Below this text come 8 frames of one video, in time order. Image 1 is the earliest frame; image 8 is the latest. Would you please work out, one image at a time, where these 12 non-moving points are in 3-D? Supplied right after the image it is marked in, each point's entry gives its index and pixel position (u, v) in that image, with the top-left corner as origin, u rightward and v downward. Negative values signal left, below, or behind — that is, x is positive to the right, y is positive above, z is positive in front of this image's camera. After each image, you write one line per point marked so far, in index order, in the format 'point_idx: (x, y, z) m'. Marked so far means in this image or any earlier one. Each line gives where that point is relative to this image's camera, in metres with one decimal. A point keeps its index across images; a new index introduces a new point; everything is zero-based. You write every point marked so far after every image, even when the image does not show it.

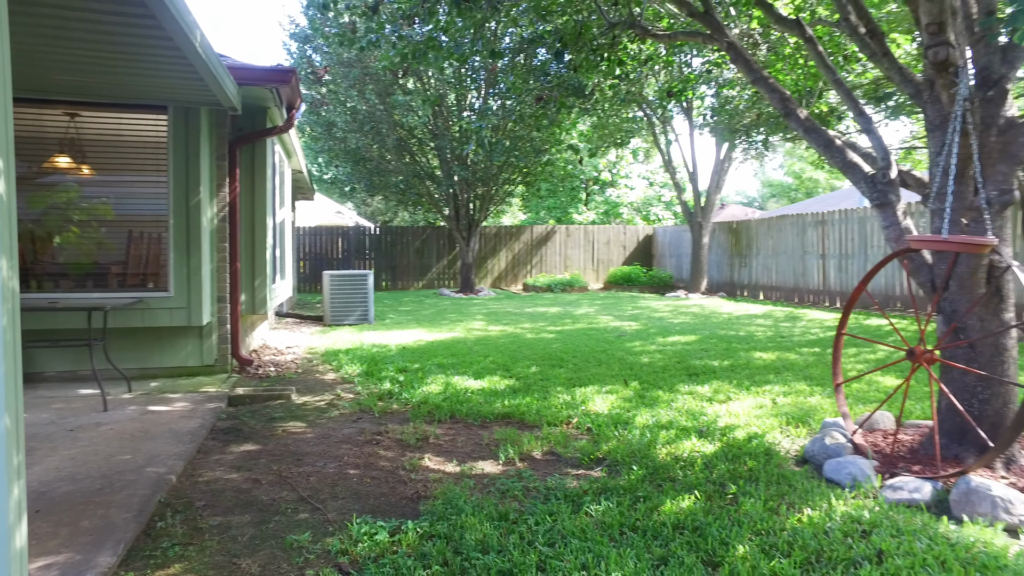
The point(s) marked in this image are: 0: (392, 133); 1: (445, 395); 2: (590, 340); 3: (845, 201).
0: (-1.9, +2.5, +10.7) m
1: (-0.4, -0.6, +3.9) m
2: (+0.7, -0.5, +6.3) m
3: (+9.7, +2.5, +19.1) m
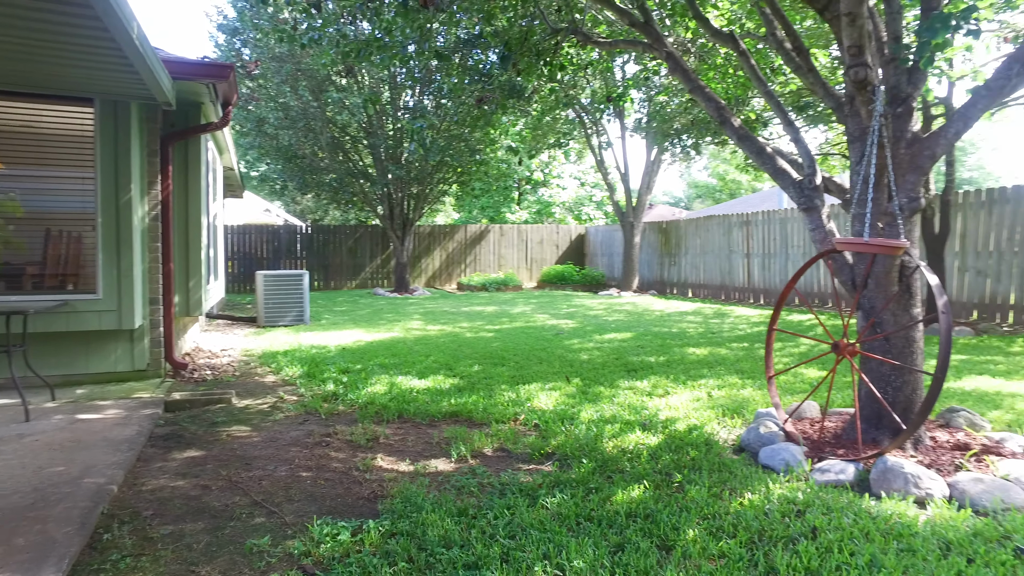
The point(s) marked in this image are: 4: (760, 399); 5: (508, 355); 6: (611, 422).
0: (-2.9, +2.5, +10.5) m
1: (-0.7, -0.6, +3.9) m
2: (+0.2, -0.5, +6.4) m
3: (+7.7, +2.6, +20.1) m
4: (+1.4, -0.6, +3.8) m
5: (0.0, -0.5, +5.5) m
6: (+0.5, -0.7, +3.4) m
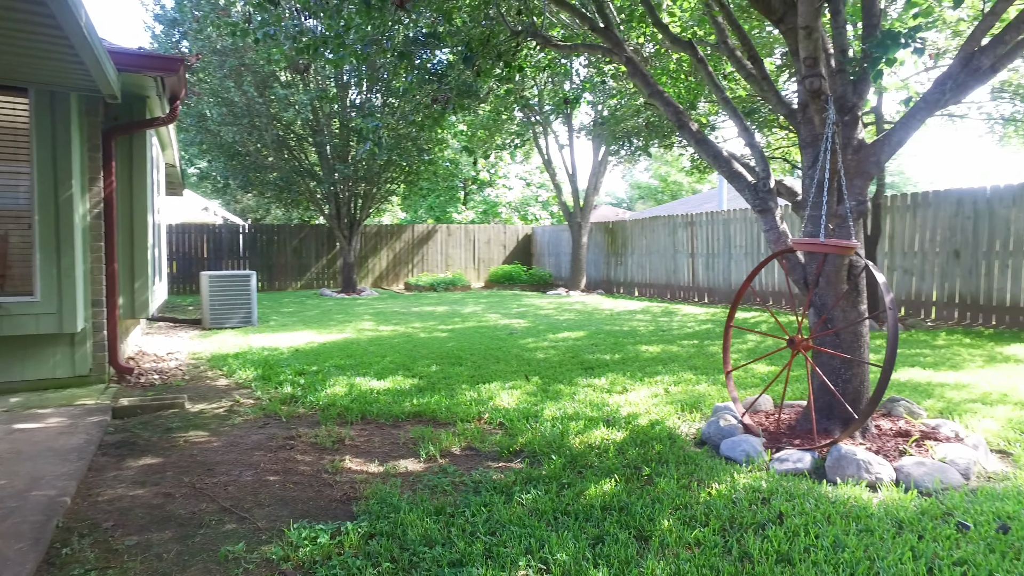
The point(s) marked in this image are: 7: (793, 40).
0: (-3.7, +2.5, +10.3) m
1: (-0.9, -0.6, +3.9) m
2: (-0.3, -0.5, +6.5) m
3: (+6.0, +2.6, +20.7) m
4: (+1.2, -0.6, +3.9) m
5: (-0.4, -0.5, +5.5) m
6: (+0.3, -0.7, +3.5) m
7: (+1.2, +1.0, +2.8) m
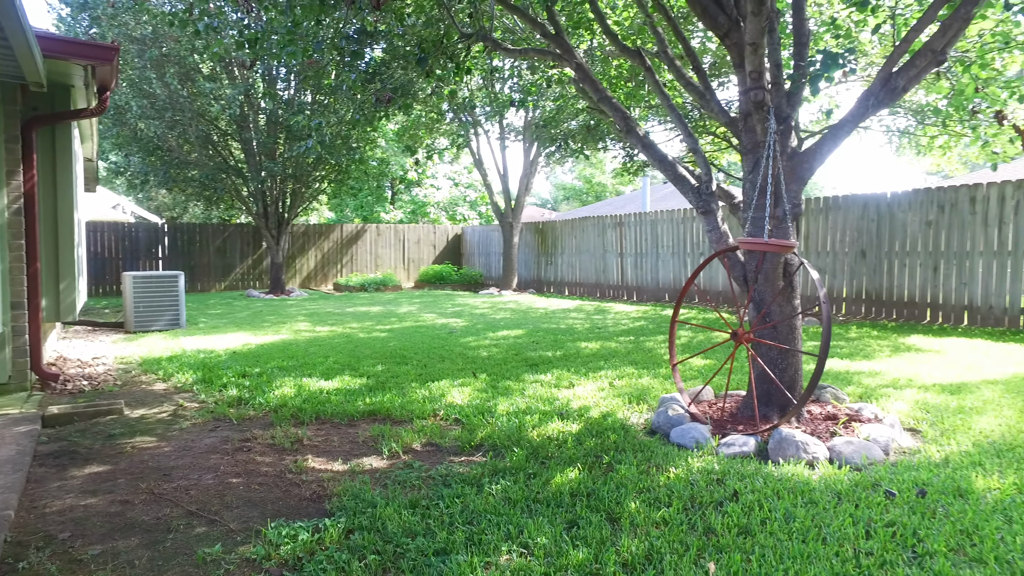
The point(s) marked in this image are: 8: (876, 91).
0: (-4.8, +2.5, +9.9) m
1: (-1.2, -0.6, +3.9) m
2: (-0.8, -0.5, +6.5) m
3: (+3.7, +2.7, +21.3) m
4: (+0.9, -0.6, +4.1) m
5: (-0.8, -0.5, +5.5) m
6: (+0.1, -0.7, +3.6) m
7: (+1.0, +1.1, +3.0) m
8: (+1.6, +0.9, +3.0) m
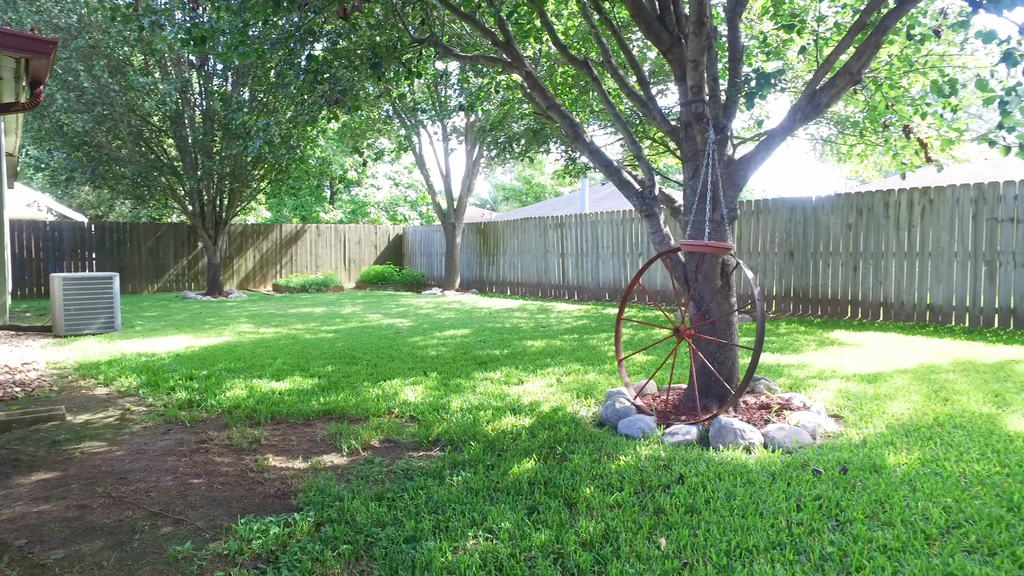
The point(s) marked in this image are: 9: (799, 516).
0: (-5.6, +2.4, +9.5) m
1: (-1.5, -0.6, +3.8) m
2: (-1.4, -0.5, +6.5) m
3: (+1.8, +2.7, +21.7) m
4: (+0.6, -0.6, +4.3) m
5: (-1.3, -0.5, +5.5) m
6: (-0.2, -0.7, +3.7) m
7: (+0.8, +1.1, +3.2) m
8: (+1.4, +0.9, +3.2) m
9: (+0.9, -0.7, +2.1) m
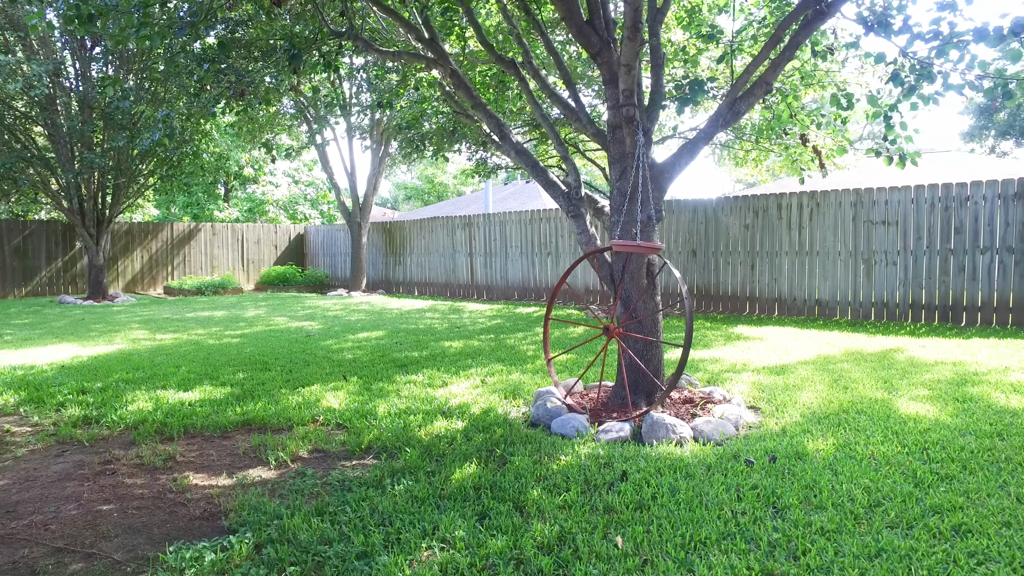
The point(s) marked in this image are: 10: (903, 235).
0: (-6.8, +2.4, +8.5) m
1: (-1.9, -0.7, +3.6) m
2: (-2.1, -0.5, +6.2) m
3: (-1.3, +2.7, +21.7) m
4: (+0.1, -0.6, +4.3) m
5: (-1.9, -0.6, +5.2) m
6: (-0.6, -0.7, +3.6) m
7: (+0.5, +1.1, +3.3) m
8: (+1.1, +0.9, +3.4) m
9: (+0.8, -0.7, +2.2) m
10: (+4.2, +0.6, +7.2) m
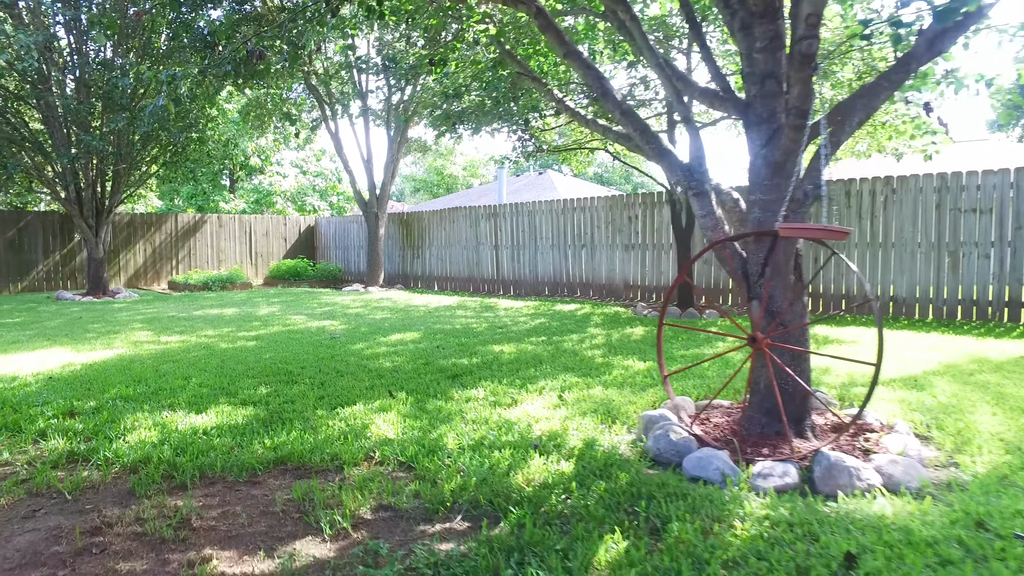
0: (-6.3, +2.4, +7.7) m
1: (-1.4, -0.6, +2.7) m
2: (-1.7, -0.5, +5.4) m
3: (-0.8, +2.9, +20.9) m
4: (+0.6, -0.6, +3.5) m
5: (-1.5, -0.5, +4.4) m
6: (-0.1, -0.7, +2.8) m
7: (+0.9, +1.1, +2.5) m
8: (+1.5, +0.9, +2.5) m
9: (+1.2, -0.7, +1.4) m
10: (+4.7, +0.6, +6.4) m
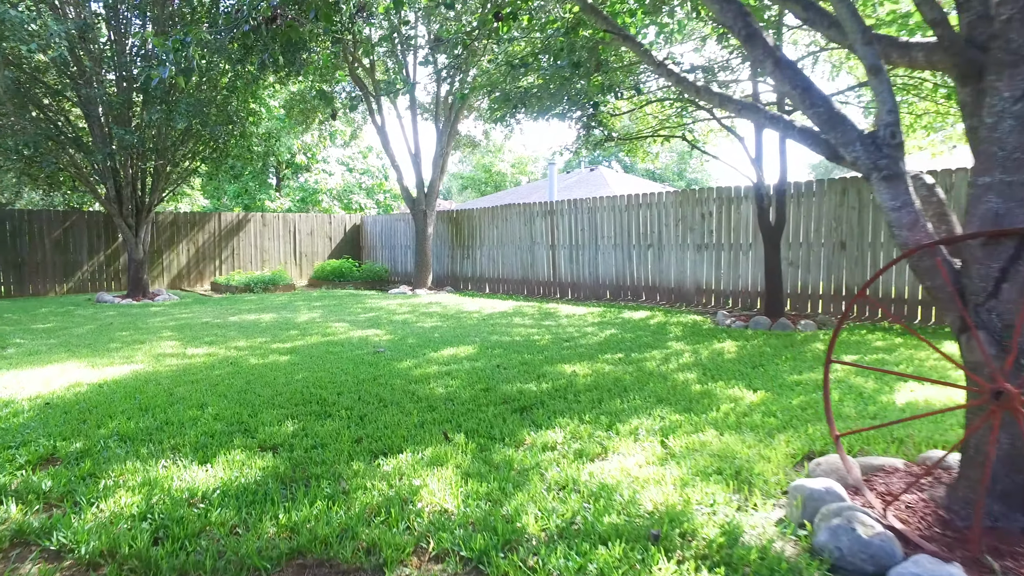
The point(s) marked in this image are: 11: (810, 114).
0: (-5.7, +2.4, +7.3) m
1: (-1.1, -0.7, +2.0) m
2: (-1.2, -0.5, +4.7) m
3: (+0.8, +2.8, +20.1) m
4: (+0.9, -0.7, +2.6) m
5: (-1.0, -0.6, +3.7) m
6: (+0.2, -0.7, +2.0) m
7: (+1.2, +1.0, +1.6) m
8: (+1.8, +0.8, +1.6) m
9: (+1.4, -0.8, +0.5) m
10: (+5.3, +0.5, +5.2) m
11: (+1.0, +0.6, +2.1) m
